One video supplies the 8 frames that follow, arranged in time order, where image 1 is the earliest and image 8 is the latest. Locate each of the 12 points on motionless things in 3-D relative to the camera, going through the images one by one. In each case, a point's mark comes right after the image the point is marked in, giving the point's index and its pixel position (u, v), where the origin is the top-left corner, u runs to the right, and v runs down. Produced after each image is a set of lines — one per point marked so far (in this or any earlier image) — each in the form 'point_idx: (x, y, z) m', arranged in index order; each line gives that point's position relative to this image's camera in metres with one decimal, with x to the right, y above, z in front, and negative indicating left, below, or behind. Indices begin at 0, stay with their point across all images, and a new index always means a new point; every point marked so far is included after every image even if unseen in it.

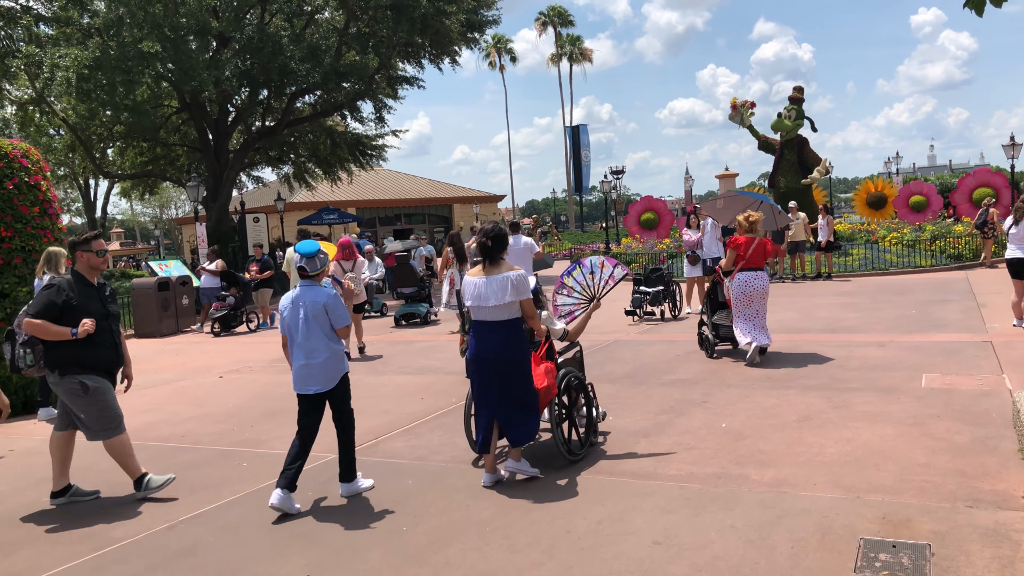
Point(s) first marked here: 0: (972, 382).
0: (+4.0, -0.8, +6.8) m
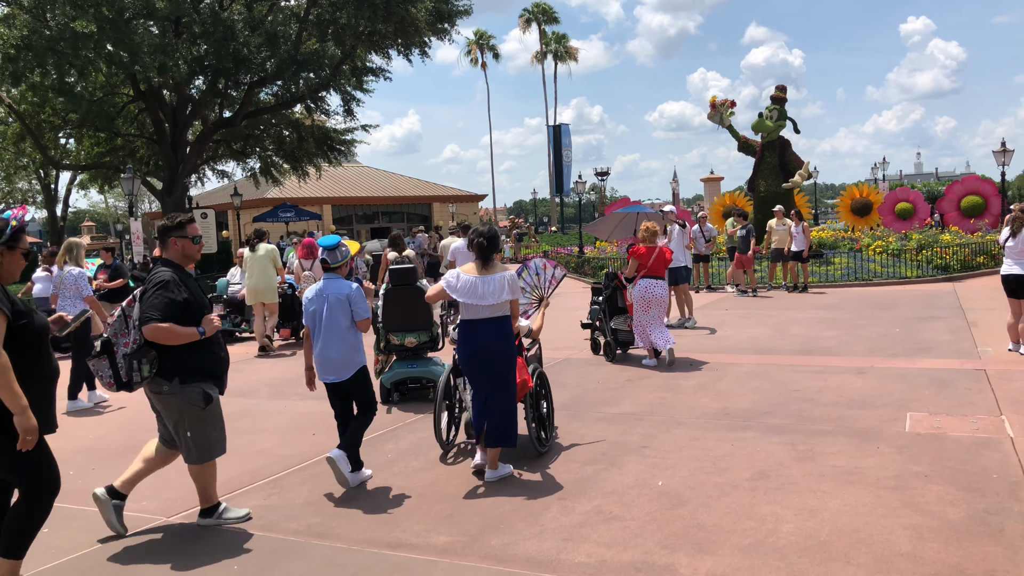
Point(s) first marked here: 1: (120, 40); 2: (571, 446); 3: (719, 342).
0: (+3.3, -1.0, +5.7) m
1: (-9.2, +5.8, +18.4) m
2: (+0.4, -1.1, +5.6) m
3: (+2.7, -0.7, +10.1) m
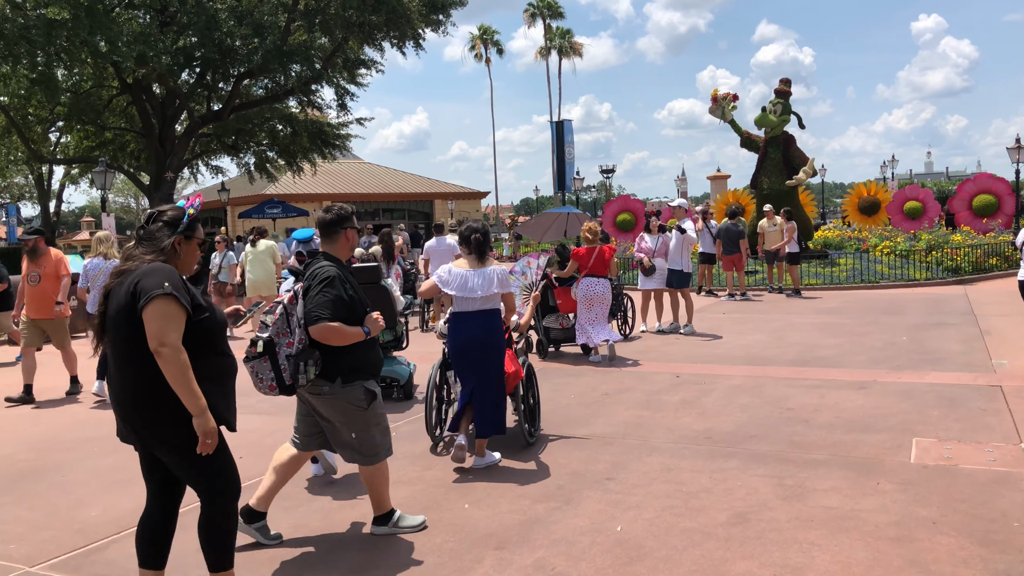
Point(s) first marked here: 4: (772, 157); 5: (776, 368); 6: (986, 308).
0: (+2.9, -1.1, +4.9) m
1: (-9.4, +5.9, +17.8) m
2: (+0.1, -1.2, +4.9) m
3: (+2.4, -0.7, +9.4) m
4: (+6.6, +3.3, +19.9) m
5: (+2.7, -0.8, +8.1) m
6: (+7.1, -0.3, +11.8) m
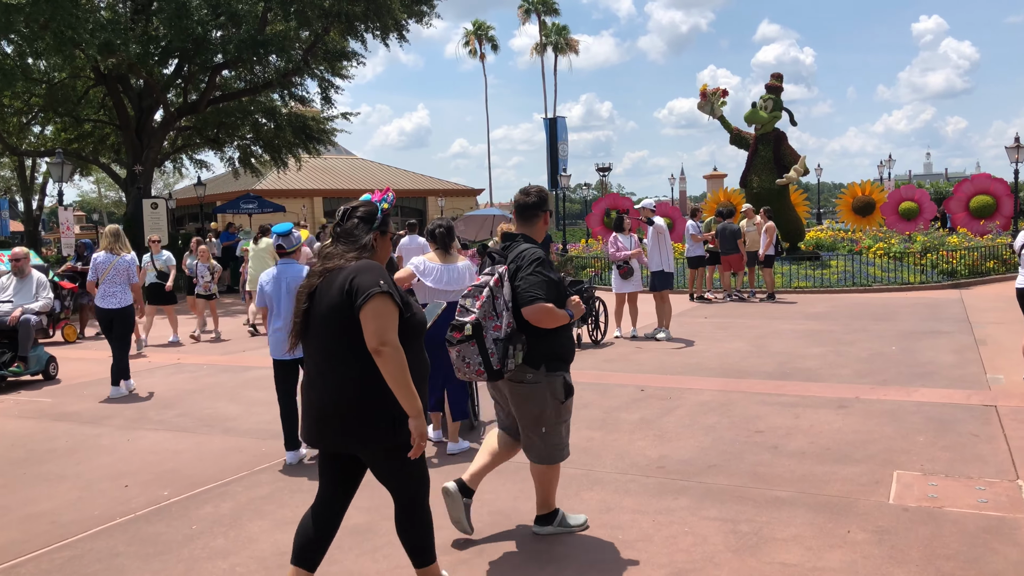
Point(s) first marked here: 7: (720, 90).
0: (+2.5, -1.1, +4.3) m
1: (-9.8, +5.9, +17.1) m
2: (-0.4, -1.2, +4.2) m
3: (+1.9, -0.8, +8.7) m
4: (+6.1, +3.3, +19.2) m
5: (+2.2, -0.9, +7.4) m
6: (+6.7, -0.4, +11.1) m
7: (+5.2, +4.9, +19.4) m
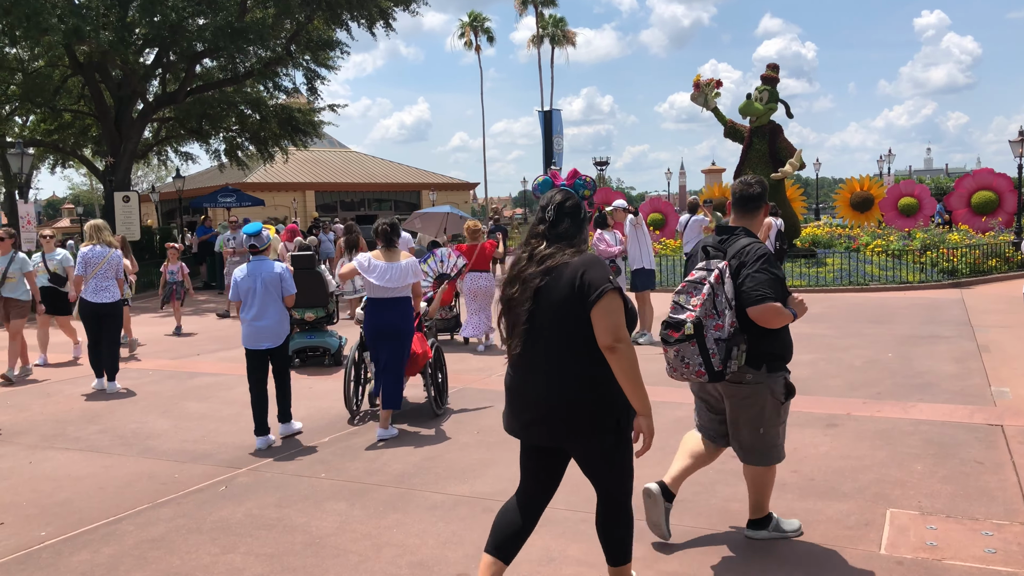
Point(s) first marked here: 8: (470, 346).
0: (+2.1, -1.2, +3.6) m
1: (-10.1, +6.0, +16.4) m
2: (-0.7, -1.3, +3.6) m
3: (+1.6, -0.8, +8.1) m
4: (+5.8, +3.3, +18.5) m
5: (+1.9, -0.9, +6.8) m
6: (+6.3, -0.4, +10.5) m
7: (+4.8, +4.9, +18.7) m
8: (-0.6, -0.7, +10.4) m
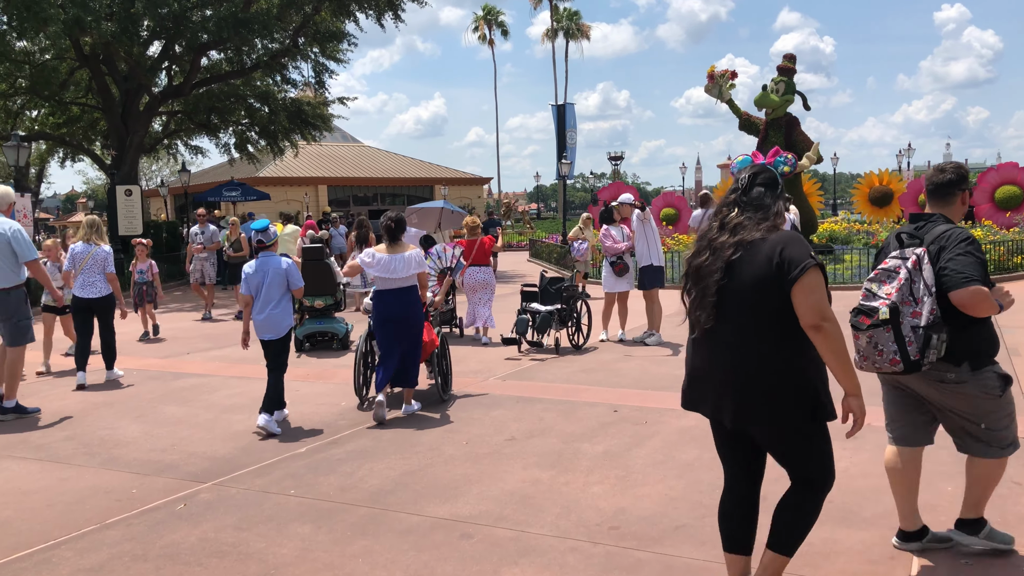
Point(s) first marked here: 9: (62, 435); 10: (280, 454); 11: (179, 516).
0: (+2.0, -1.2, +3.2) m
1: (-10.0, +6.1, +16.1) m
2: (-0.8, -1.3, +3.2) m
3: (+1.6, -0.8, +7.6) m
4: (+6.0, +3.4, +18.0) m
5: (+1.9, -0.9, +6.3) m
6: (+6.4, -0.4, +9.9) m
7: (+5.0, +5.0, +18.2) m
8: (-0.5, -0.7, +10.0) m
9: (-3.2, -1.0, +5.5) m
10: (-1.5, -1.1, +5.1) m
11: (-1.7, -1.2, +4.0) m
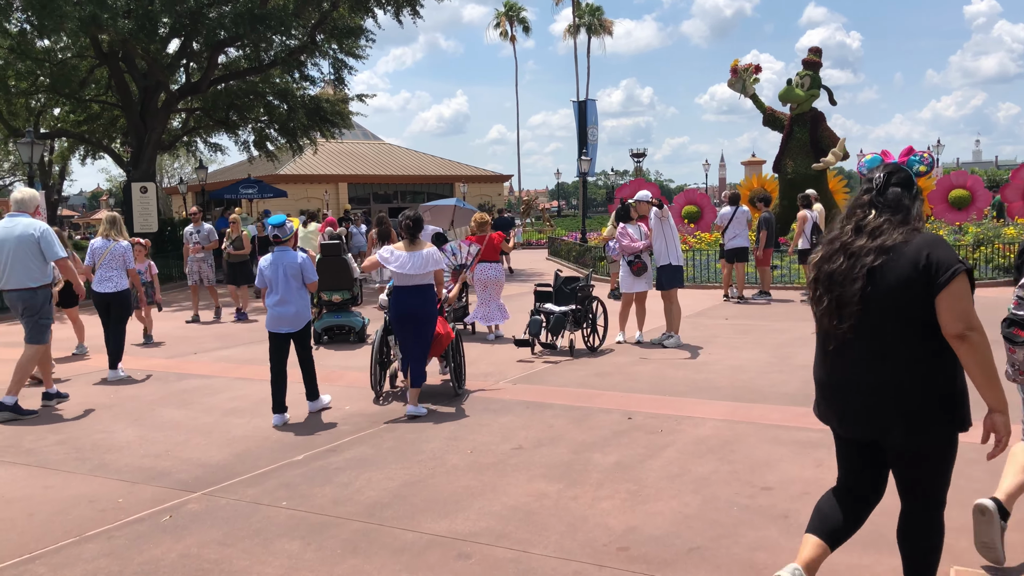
0: (+2.0, -1.2, +2.9) m
1: (-9.6, +6.2, +16.1) m
2: (-0.8, -1.3, +2.9) m
3: (+1.7, -0.8, +7.3) m
4: (+6.4, +3.4, +17.5) m
5: (+1.9, -0.9, +6.0) m
6: (+6.5, -0.4, +9.5) m
7: (+5.5, +5.0, +17.8) m
8: (-0.4, -0.7, +9.8) m
9: (-3.1, -1.0, +5.3) m
10: (-1.5, -1.1, +4.9) m
11: (-1.7, -1.2, +3.8) m
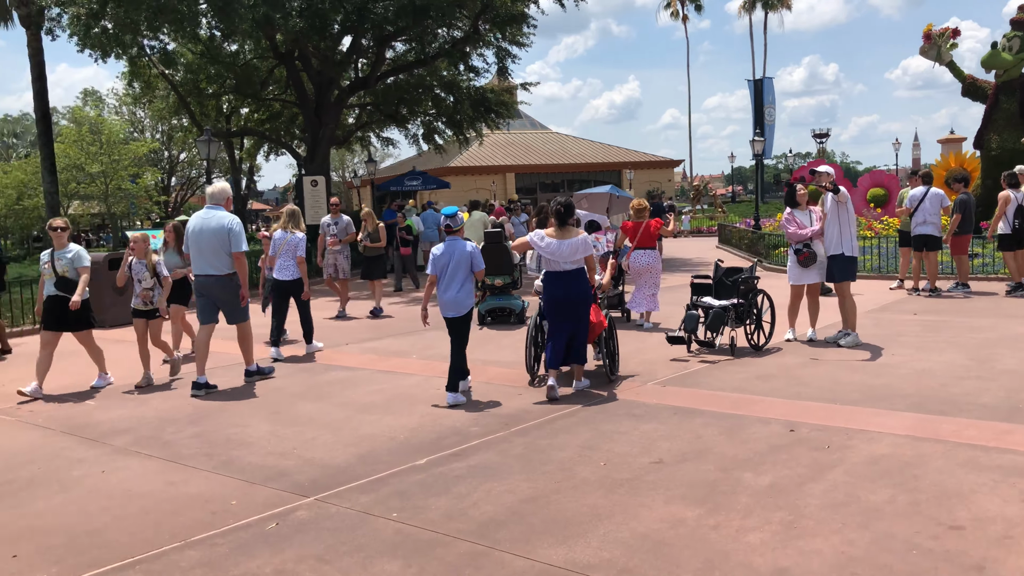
0: (+2.3, -1.2, +1.9) m
1: (-6.2, +6.4, +17.2) m
2: (-0.5, -1.3, +2.6) m
3: (+2.9, -0.7, +6.3) m
4: (+9.7, +3.6, +15.2) m
5: (+2.9, -0.9, +5.0) m
6: (+8.1, -0.3, +7.4) m
7: (+8.8, +5.2, +15.6) m
8: (+1.4, -0.6, +9.1) m
9: (-2.2, -1.0, +5.4) m
10: (-0.7, -1.1, +4.7) m
11: (-1.1, -1.2, +3.6) m
